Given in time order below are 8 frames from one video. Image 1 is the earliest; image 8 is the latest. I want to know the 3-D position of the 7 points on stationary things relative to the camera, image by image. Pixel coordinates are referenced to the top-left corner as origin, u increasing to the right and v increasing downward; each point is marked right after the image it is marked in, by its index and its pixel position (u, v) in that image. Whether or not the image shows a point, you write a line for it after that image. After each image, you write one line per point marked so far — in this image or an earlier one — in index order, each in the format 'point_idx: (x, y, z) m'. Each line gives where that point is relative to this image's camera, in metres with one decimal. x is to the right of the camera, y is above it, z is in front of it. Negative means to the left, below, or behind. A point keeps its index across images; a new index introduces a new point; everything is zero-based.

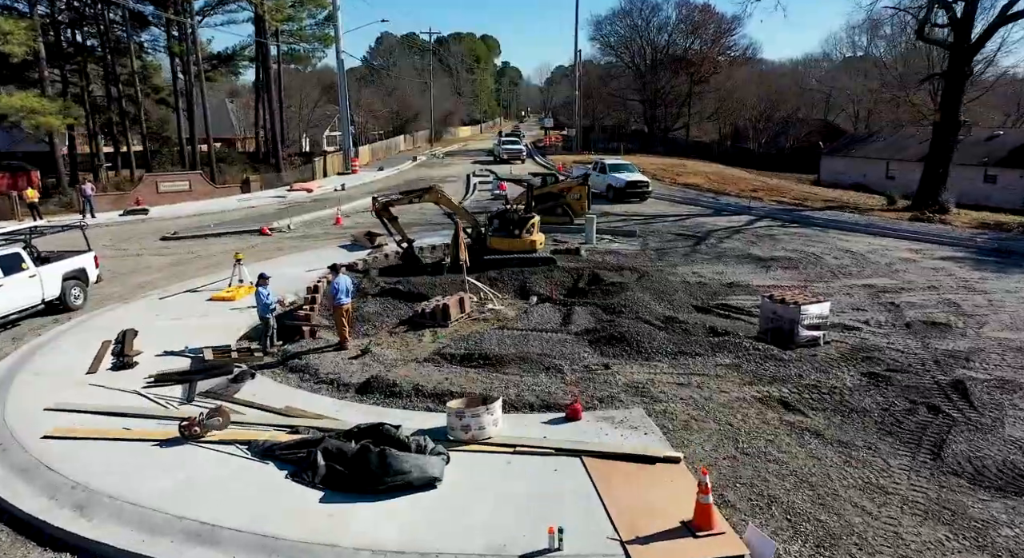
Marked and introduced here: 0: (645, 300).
0: (+2.5, -0.4, +13.7) m
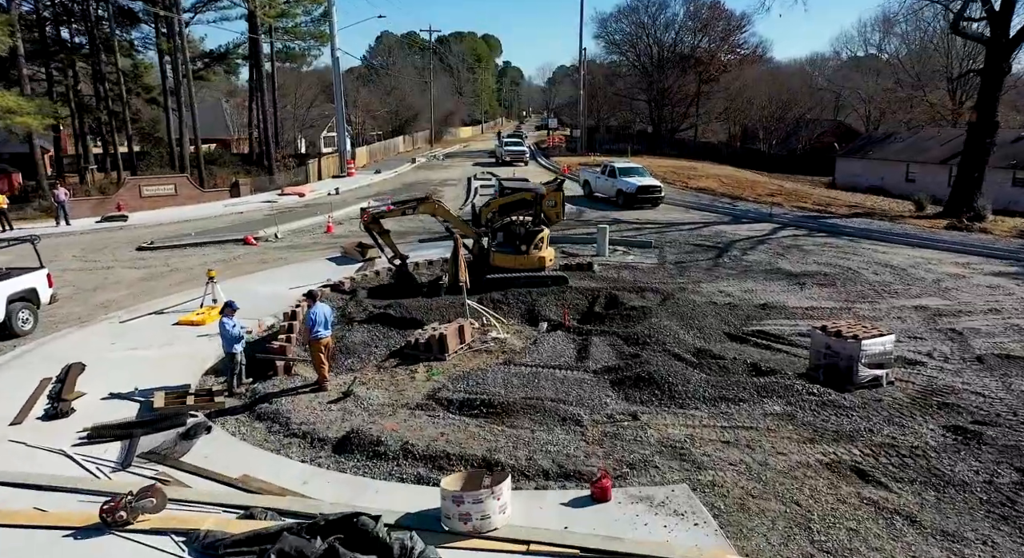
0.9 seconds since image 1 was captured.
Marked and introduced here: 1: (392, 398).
0: (+2.6, -0.8, +11.9) m
1: (-1.6, -1.6, +9.9) m
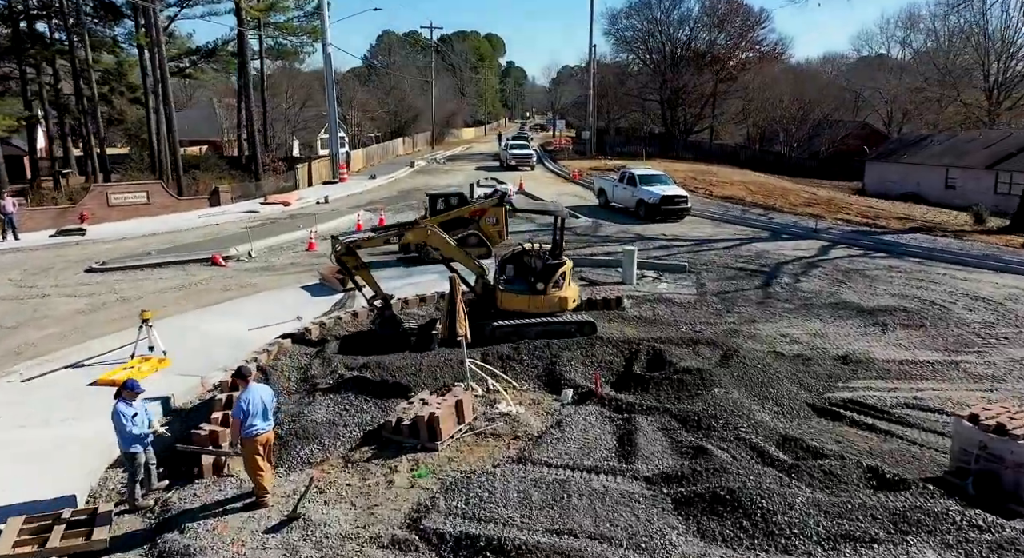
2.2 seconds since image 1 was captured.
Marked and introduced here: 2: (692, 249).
0: (+2.8, -1.5, +8.8) m
1: (-1.5, -2.3, +6.9) m
2: (+4.9, +0.8, +19.8) m
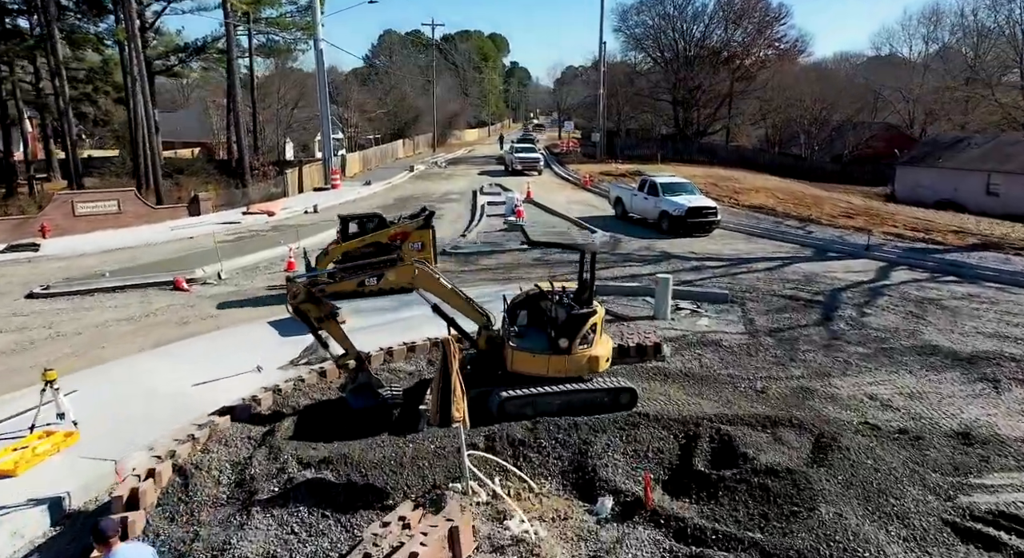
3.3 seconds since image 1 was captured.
0: (+3.0, -2.1, +6.1) m
1: (-1.3, -2.9, +4.2) m
2: (+5.1, +0.2, +17.1) m
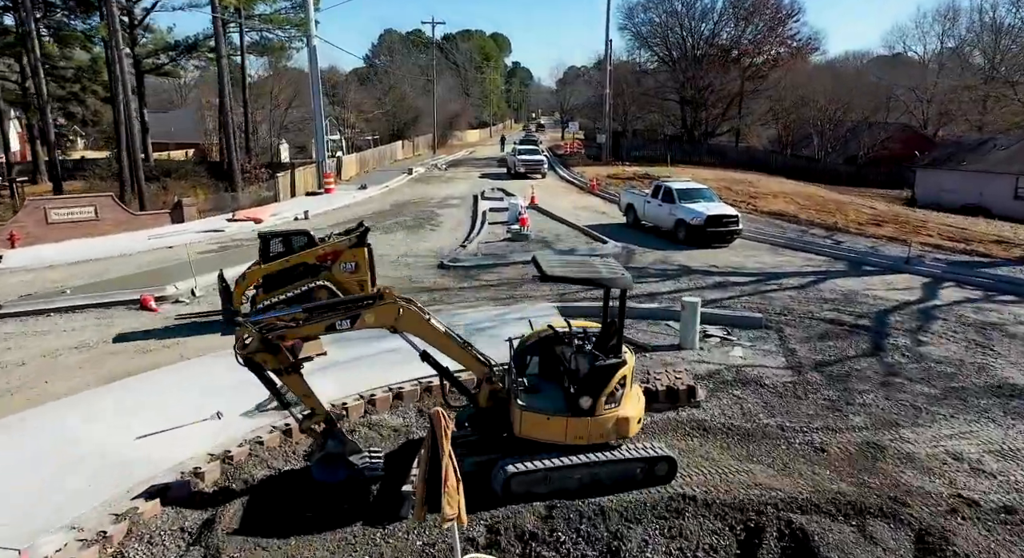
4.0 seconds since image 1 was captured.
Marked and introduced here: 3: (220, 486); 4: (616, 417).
0: (+3.0, -2.5, +4.4) m
1: (-1.3, -3.3, +2.5) m
2: (+5.2, -0.2, +15.4) m
3: (-2.7, -1.8, +6.7) m
4: (+0.9, -1.2, +6.6) m
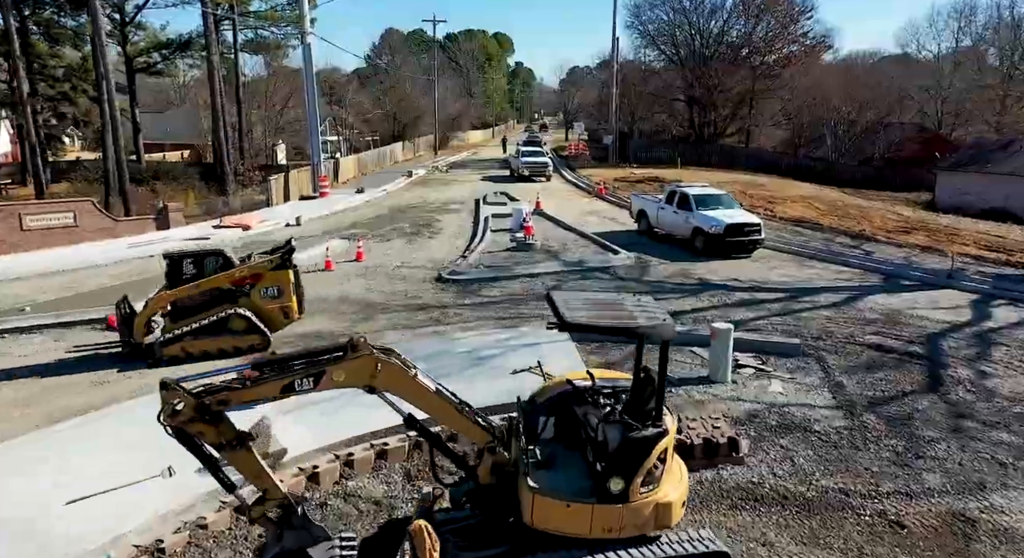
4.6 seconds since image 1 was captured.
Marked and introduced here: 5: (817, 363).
0: (+3.1, -2.8, +2.9) m
1: (-1.2, -3.6, +1.0) m
2: (+5.3, -0.6, +13.9) m
3: (-2.6, -2.2, +5.2) m
4: (+1.0, -1.6, +5.1) m
5: (+4.6, -1.3, +11.0) m
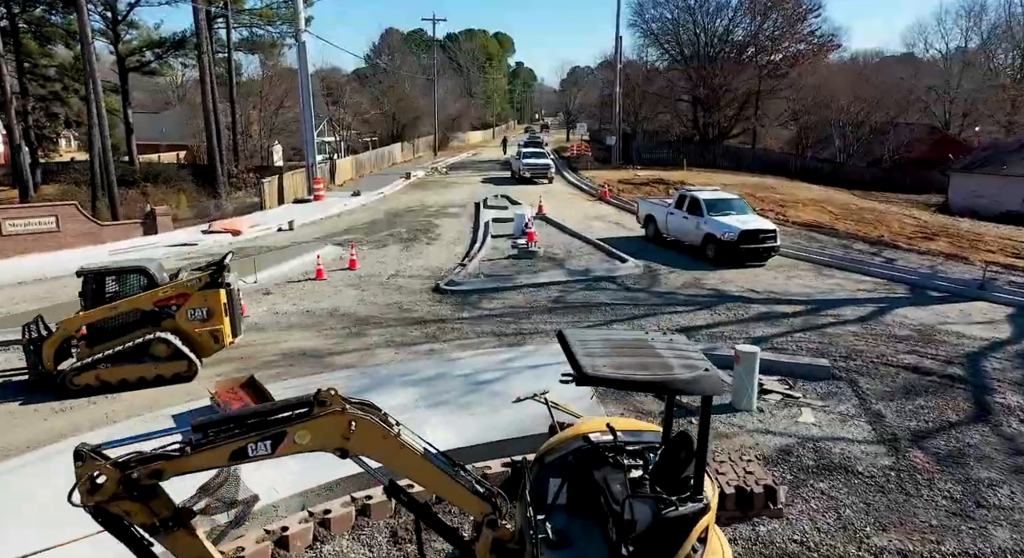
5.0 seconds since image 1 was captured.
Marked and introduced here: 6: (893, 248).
0: (+3.1, -3.1, +1.9) m
1: (-1.2, -3.8, 0.0) m
2: (+5.3, -0.8, +12.9) m
3: (-2.6, -2.4, +4.2) m
4: (+1.0, -1.8, +4.1) m
5: (+4.7, -1.5, +10.0) m
6: (+10.1, +0.8, +19.2) m
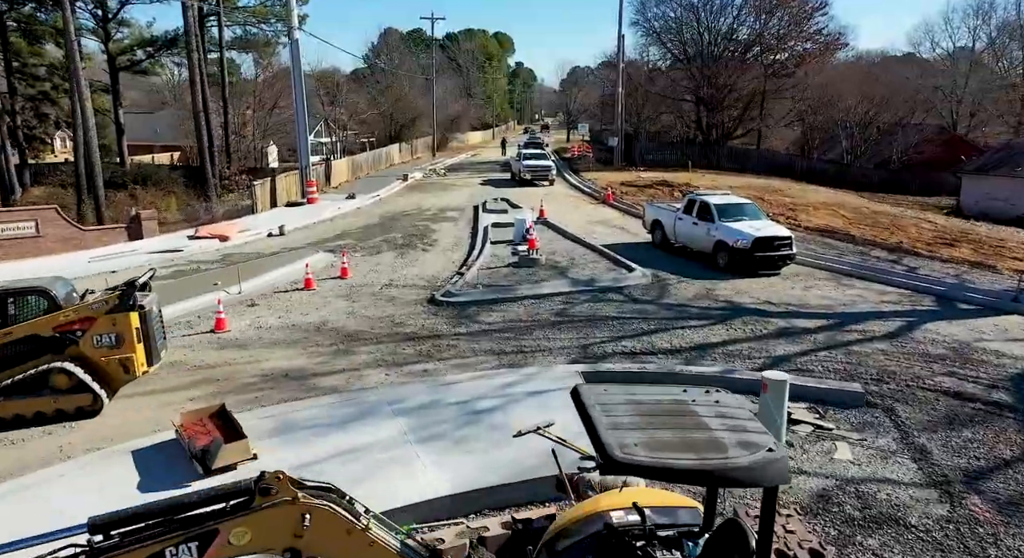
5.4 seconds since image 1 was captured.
0: (+3.1, -3.3, +0.9) m
1: (-1.2, -4.0, -1.0) m
2: (+5.3, -1.0, +11.9) m
3: (-2.6, -2.6, +3.2) m
4: (+1.0, -2.0, +3.1) m
5: (+4.7, -1.7, +9.0) m
6: (+10.1, +0.6, +18.2) m
